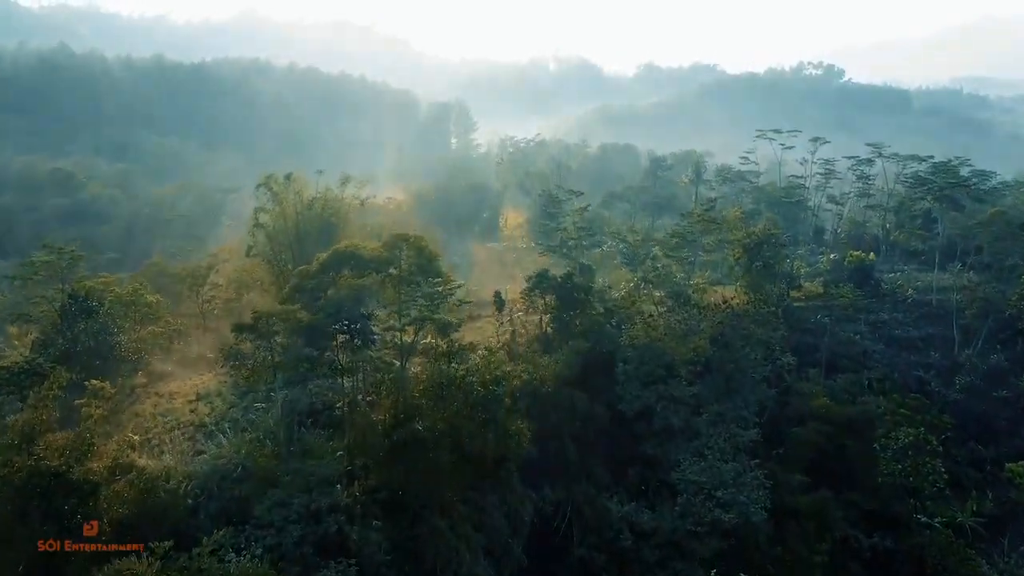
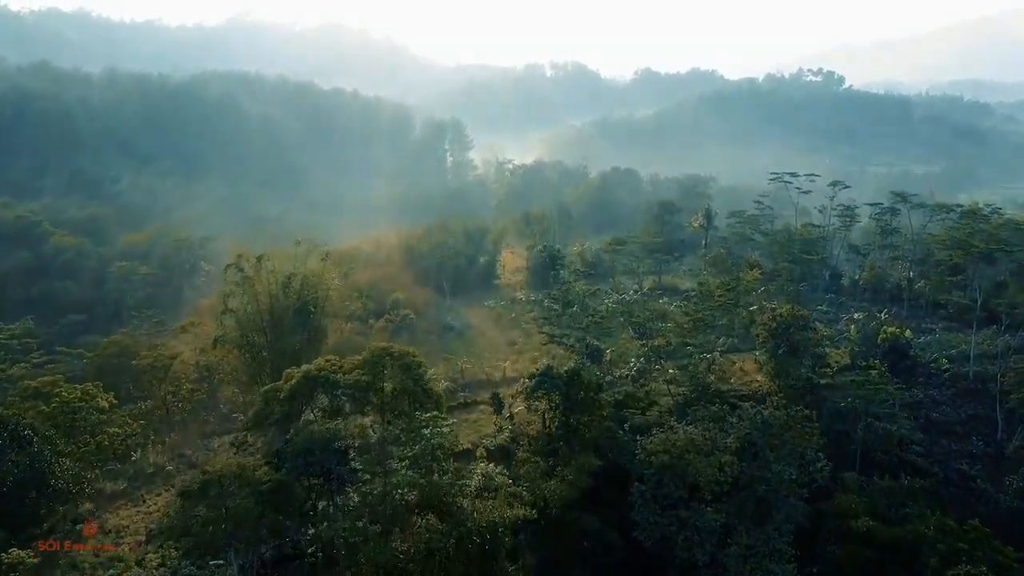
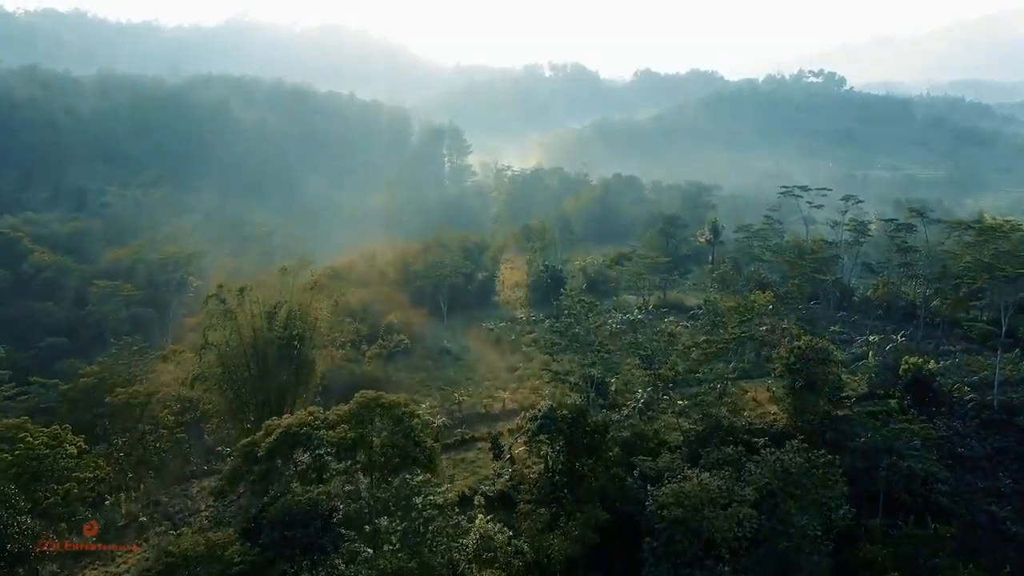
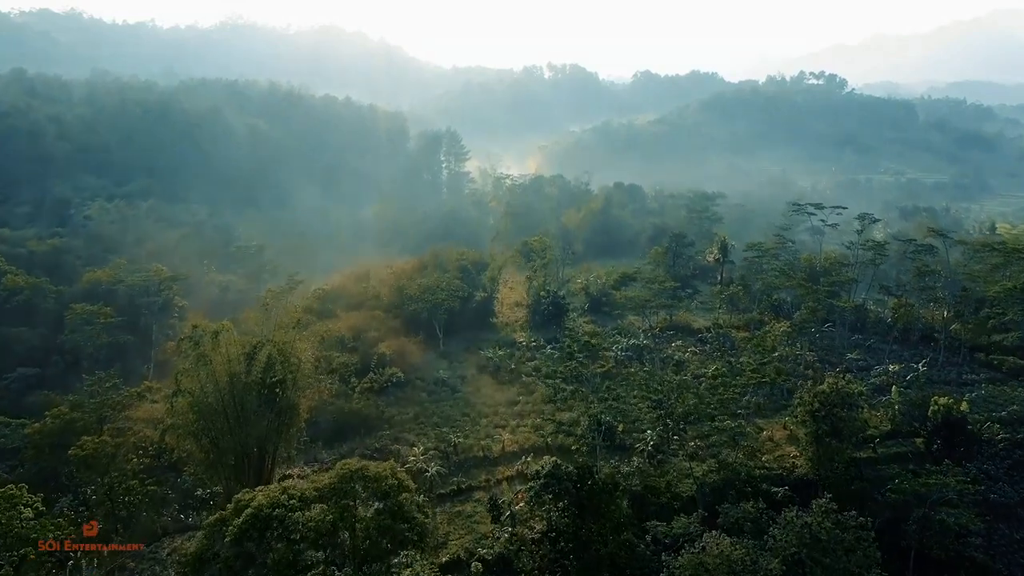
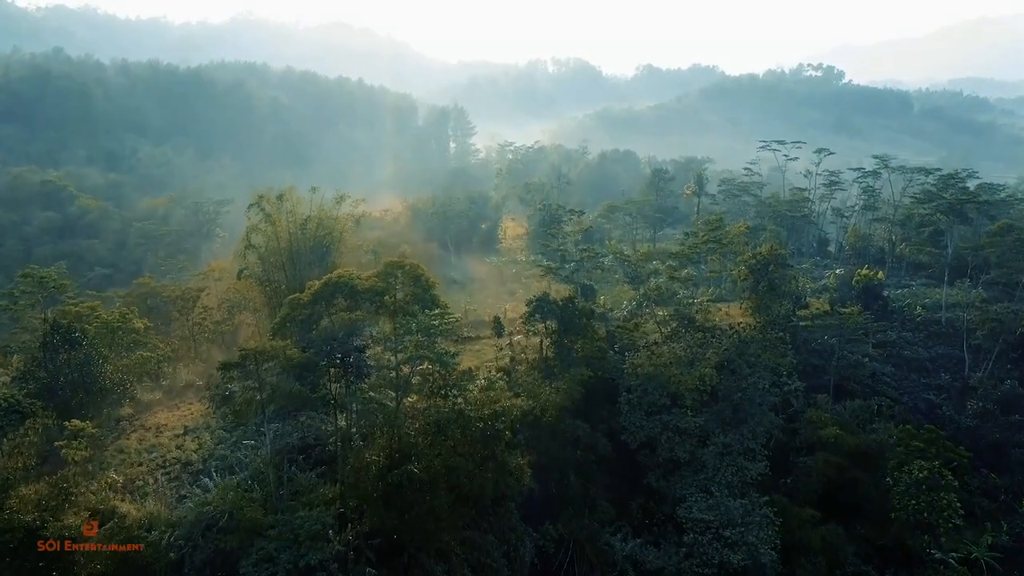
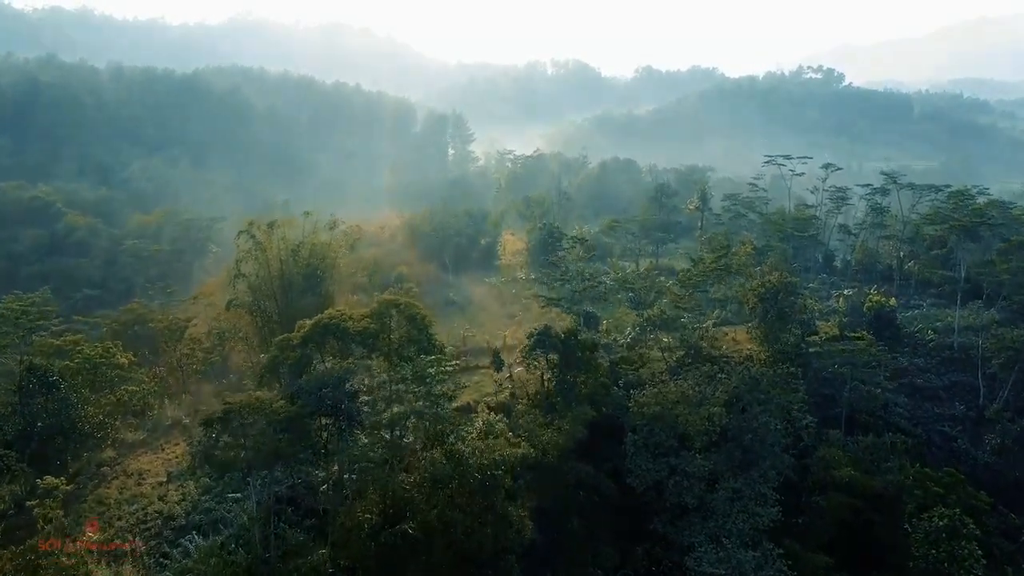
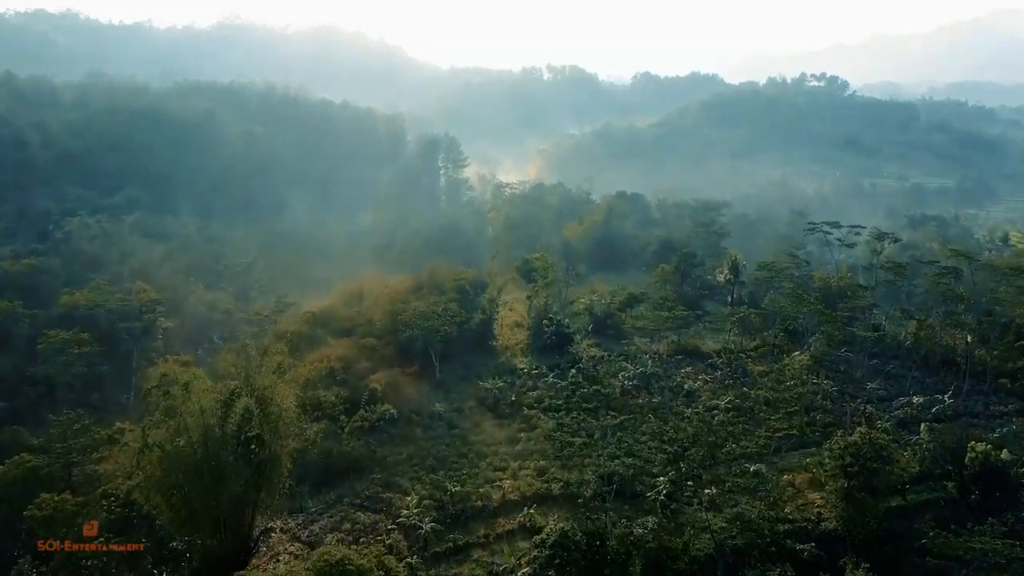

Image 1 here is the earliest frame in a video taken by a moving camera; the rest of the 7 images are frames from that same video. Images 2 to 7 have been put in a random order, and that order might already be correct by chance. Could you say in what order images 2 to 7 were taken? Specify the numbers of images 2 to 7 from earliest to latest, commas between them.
5, 6, 2, 3, 4, 7
